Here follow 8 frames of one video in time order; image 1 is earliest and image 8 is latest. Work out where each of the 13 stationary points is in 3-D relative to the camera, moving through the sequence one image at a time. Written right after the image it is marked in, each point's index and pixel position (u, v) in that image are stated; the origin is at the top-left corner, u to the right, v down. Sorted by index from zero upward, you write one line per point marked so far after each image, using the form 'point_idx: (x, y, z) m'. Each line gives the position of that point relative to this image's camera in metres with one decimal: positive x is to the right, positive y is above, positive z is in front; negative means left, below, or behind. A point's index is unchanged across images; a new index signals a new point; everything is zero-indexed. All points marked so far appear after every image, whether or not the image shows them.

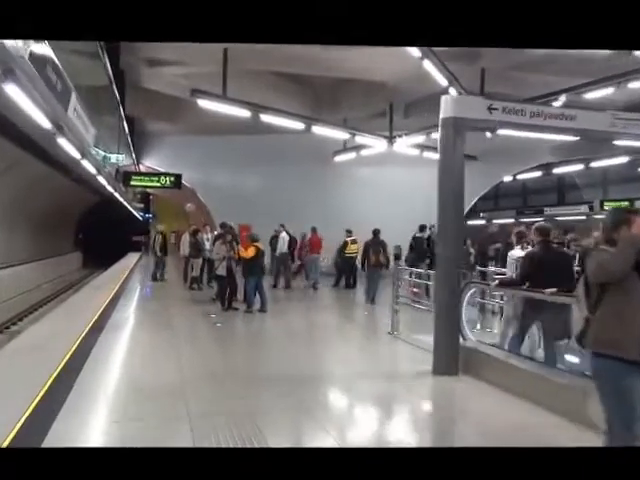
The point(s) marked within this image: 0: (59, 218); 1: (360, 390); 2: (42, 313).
0: (-6.5, +0.6, +13.9) m
1: (+0.4, -1.4, +5.0) m
2: (-4.0, -1.1, +8.0) m
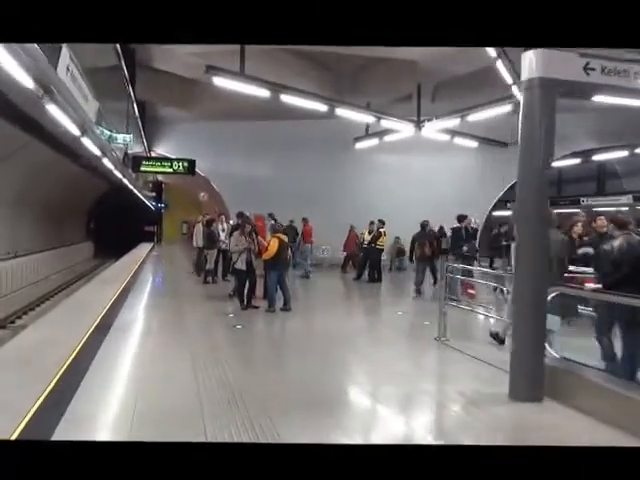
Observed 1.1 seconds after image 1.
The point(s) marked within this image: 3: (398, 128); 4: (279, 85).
0: (-6.1, +0.8, +13.6) m
1: (+0.6, -1.3, +4.6) m
2: (-3.7, -0.9, +7.7) m
3: (+1.0, +1.4, +7.0) m
4: (-0.4, +1.4, +5.3) m
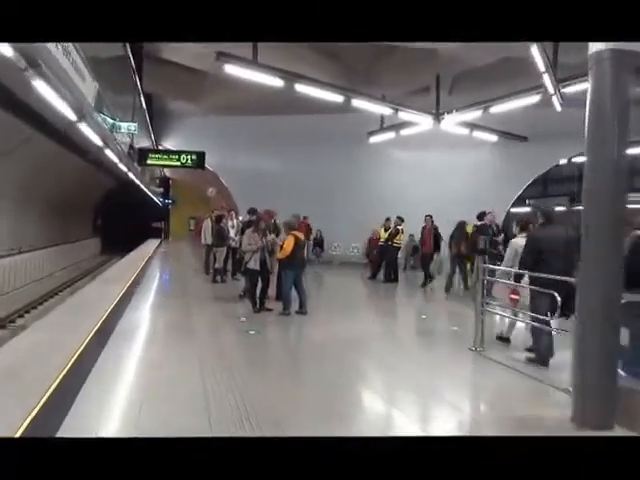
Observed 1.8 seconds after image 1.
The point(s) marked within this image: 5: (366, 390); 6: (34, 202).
0: (-5.8, +0.9, +13.4) m
1: (+0.7, -1.3, +4.3) m
2: (-3.6, -0.9, +7.5) m
3: (+1.2, +1.4, +6.7) m
4: (-0.2, +1.5, +5.0) m
5: (+0.4, -1.3, +4.9) m
6: (-5.1, +0.7, +10.2) m
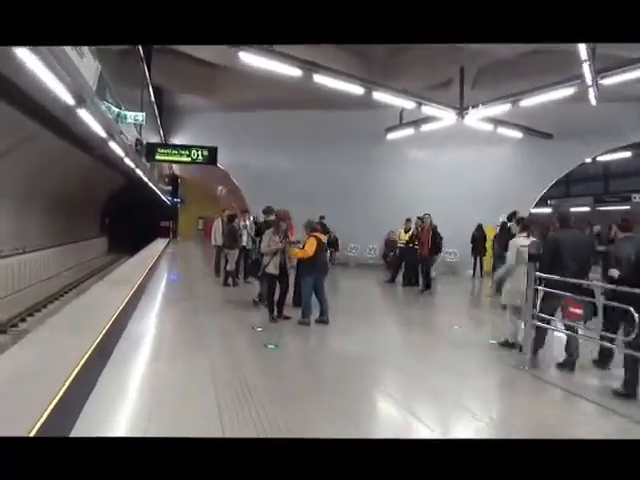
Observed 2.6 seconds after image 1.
0: (-5.6, +0.9, +13.1) m
1: (+0.8, -1.3, +4.0) m
2: (-3.4, -0.9, +7.2) m
3: (+1.4, +1.4, +6.3) m
4: (-0.1, +1.5, +4.7) m
5: (+0.5, -1.3, +4.6) m
6: (-4.9, +0.7, +9.9) m
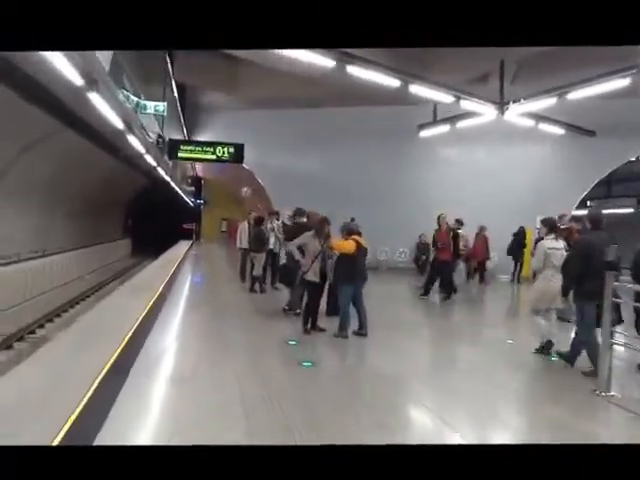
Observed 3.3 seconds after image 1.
0: (-5.0, +0.9, +13.0) m
1: (+1.1, -1.3, +3.6) m
2: (-3.0, -0.9, +7.0) m
3: (+1.7, +1.3, +6.0) m
4: (+0.2, +1.4, +4.4) m
5: (+0.8, -1.3, +4.2) m
6: (-4.4, +0.7, +9.8) m
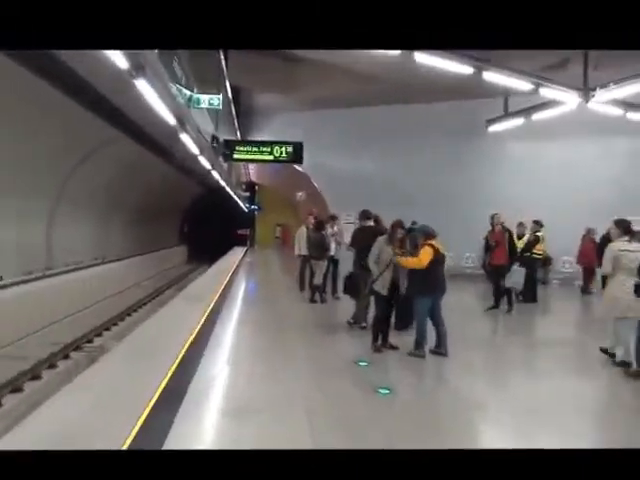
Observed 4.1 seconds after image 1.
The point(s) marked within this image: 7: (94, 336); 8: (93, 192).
0: (-3.7, +0.7, +13.1) m
1: (+1.5, -1.3, +3.2) m
2: (-2.3, -1.0, +6.9) m
3: (+2.3, +1.3, +5.5) m
4: (+0.6, +1.4, +4.0) m
5: (+1.2, -1.3, +3.8) m
6: (-3.5, +0.5, +9.8) m
7: (-2.6, -1.1, +6.8) m
8: (-3.3, +0.7, +8.1) m
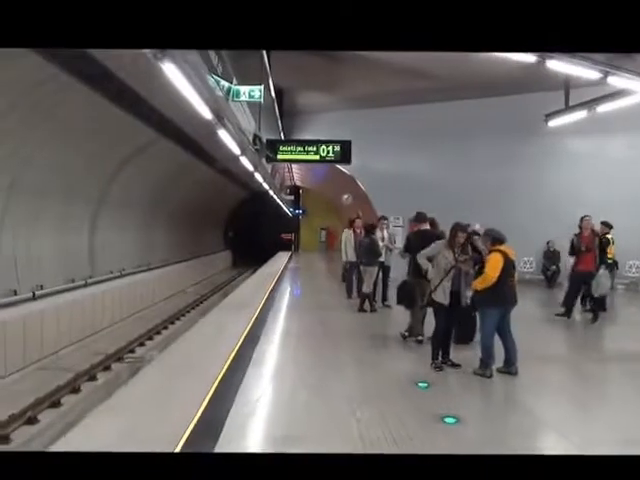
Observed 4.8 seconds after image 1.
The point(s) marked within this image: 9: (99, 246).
0: (-2.7, +0.6, +13.1) m
1: (+1.7, -1.4, +2.8) m
2: (-1.7, -1.1, +6.8) m
3: (+2.7, +1.3, +5.0) m
4: (+1.0, +1.4, +3.7) m
5: (+1.6, -1.3, +3.4) m
6: (-2.7, +0.4, +9.8) m
7: (-2.1, -1.1, +6.7) m
8: (-2.6, +0.6, +8.1) m
9: (-2.8, -0.1, +7.1) m
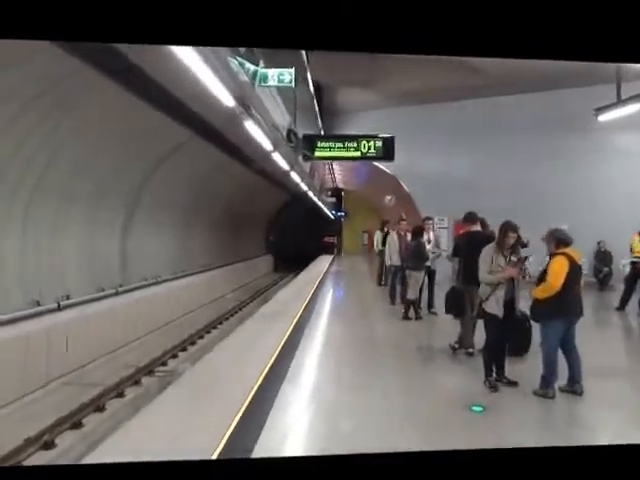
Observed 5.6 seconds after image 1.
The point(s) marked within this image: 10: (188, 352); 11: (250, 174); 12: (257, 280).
0: (-1.7, +0.5, +13.0) m
1: (+1.9, -1.4, +2.4) m
2: (-1.2, -1.1, +6.7) m
3: (+3.0, +1.3, +4.6) m
4: (+1.2, +1.4, +3.4) m
5: (+1.8, -1.4, +3.0) m
6: (-2.0, +0.4, +9.8) m
7: (-1.6, -1.2, +6.6) m
8: (-2.0, +0.5, +8.1) m
9: (-2.3, -0.1, +7.1) m
10: (-1.5, -1.3, +6.9) m
11: (-1.2, +1.2, +10.2) m
12: (-1.6, -1.0, +15.5) m
